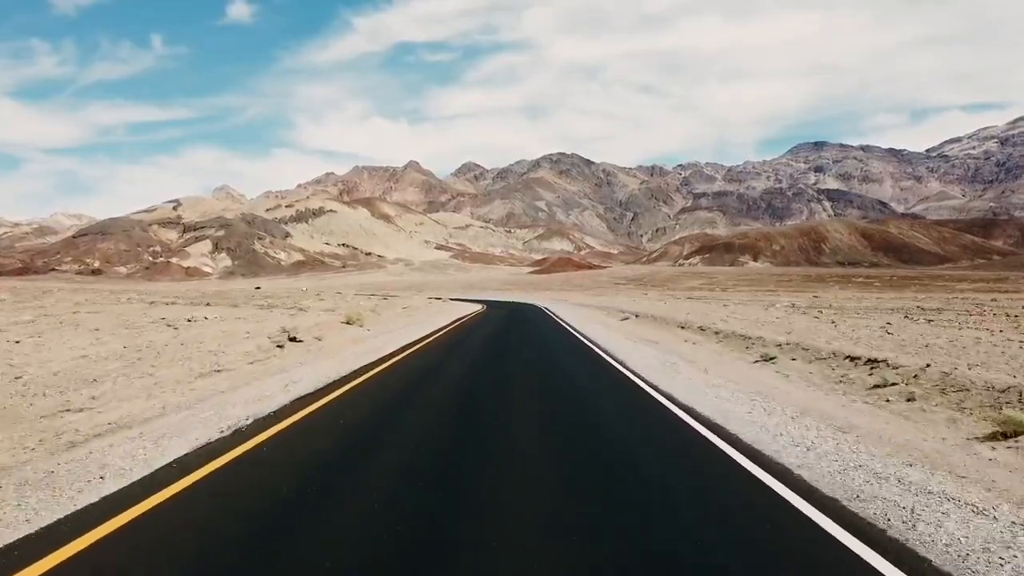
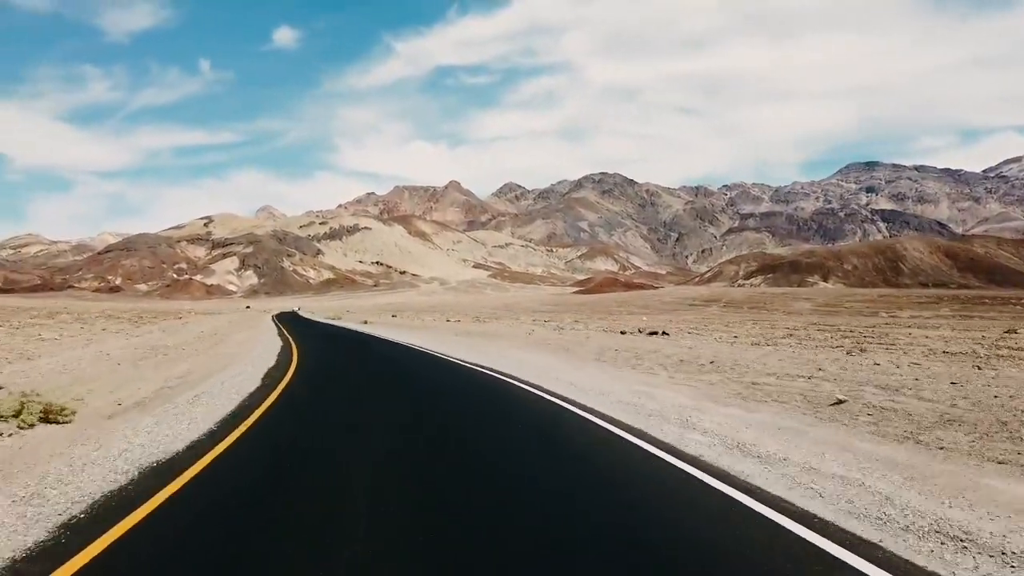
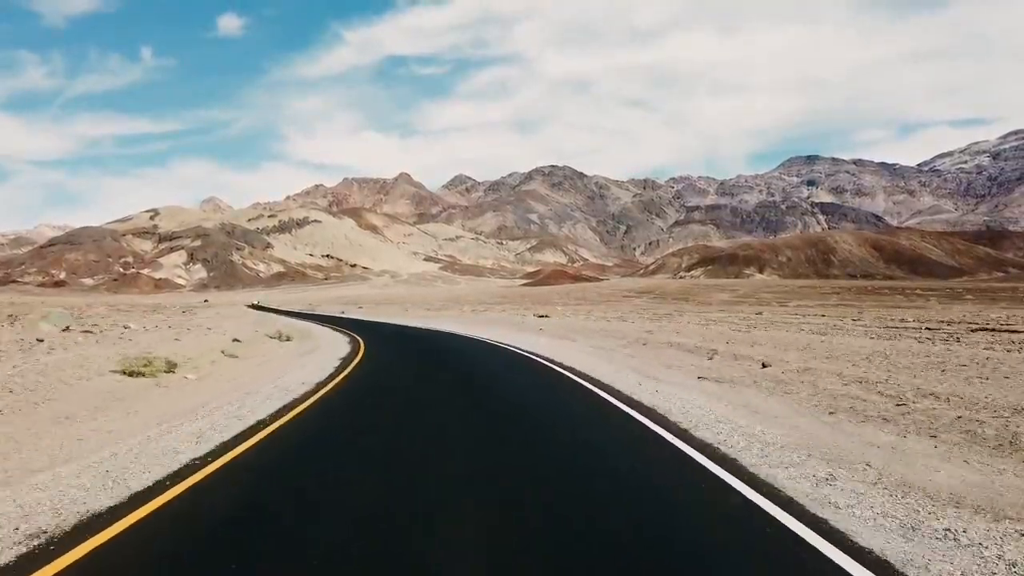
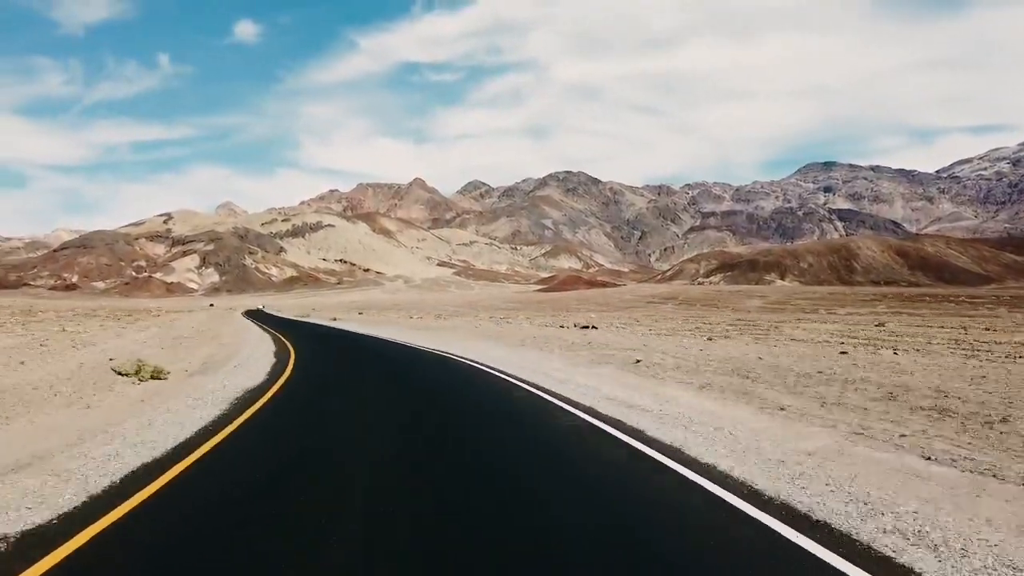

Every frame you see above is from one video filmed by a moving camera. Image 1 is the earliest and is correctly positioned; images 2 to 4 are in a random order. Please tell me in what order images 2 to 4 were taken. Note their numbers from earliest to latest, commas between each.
3, 4, 2
